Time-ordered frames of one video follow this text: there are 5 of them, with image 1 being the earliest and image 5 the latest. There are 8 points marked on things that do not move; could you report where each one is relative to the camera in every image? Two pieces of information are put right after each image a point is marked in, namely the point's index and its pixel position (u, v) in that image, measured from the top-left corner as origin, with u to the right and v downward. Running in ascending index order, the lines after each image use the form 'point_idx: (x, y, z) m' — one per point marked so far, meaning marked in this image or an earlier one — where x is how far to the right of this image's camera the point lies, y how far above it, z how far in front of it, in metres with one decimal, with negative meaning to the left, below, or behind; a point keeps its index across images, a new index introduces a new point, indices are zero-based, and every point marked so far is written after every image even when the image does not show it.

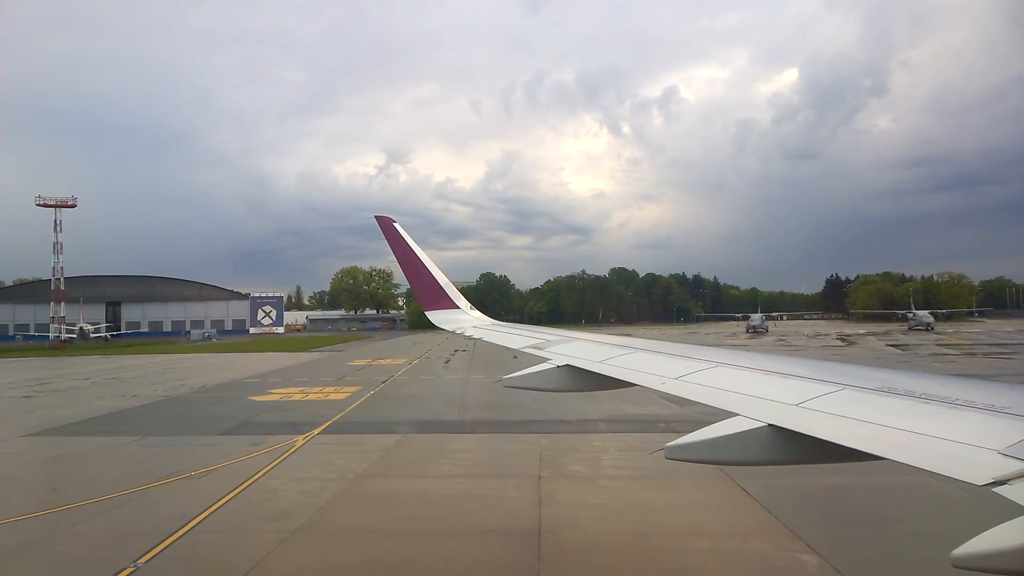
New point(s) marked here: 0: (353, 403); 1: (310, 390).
0: (-3.6, -2.6, +13.3) m
1: (-5.4, -2.7, +15.5) m
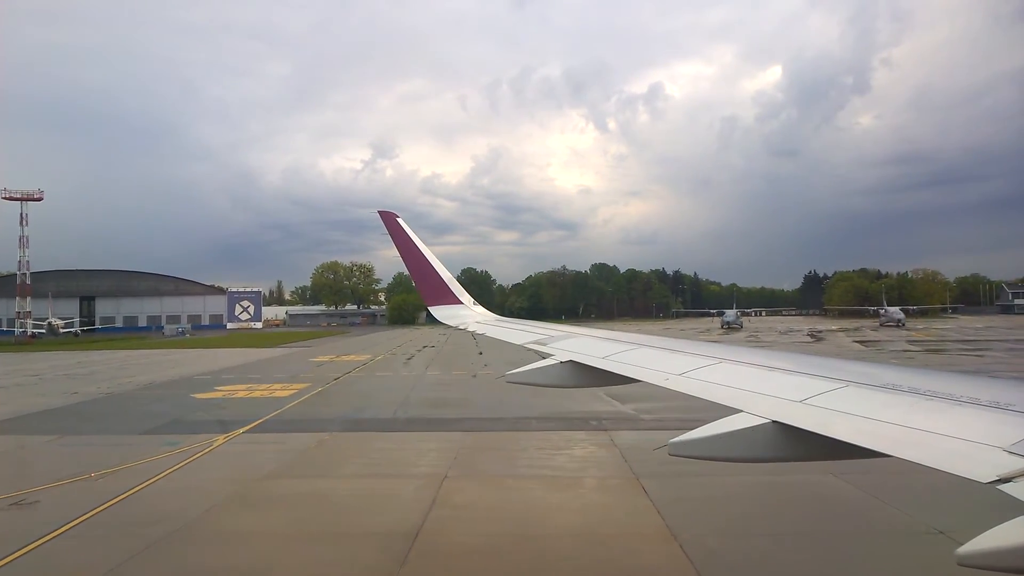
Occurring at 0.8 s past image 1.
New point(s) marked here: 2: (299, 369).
0: (-4.9, -2.5, +13.1) m
1: (-6.7, -2.6, +15.3) m
2: (-7.3, -2.7, +19.8) m
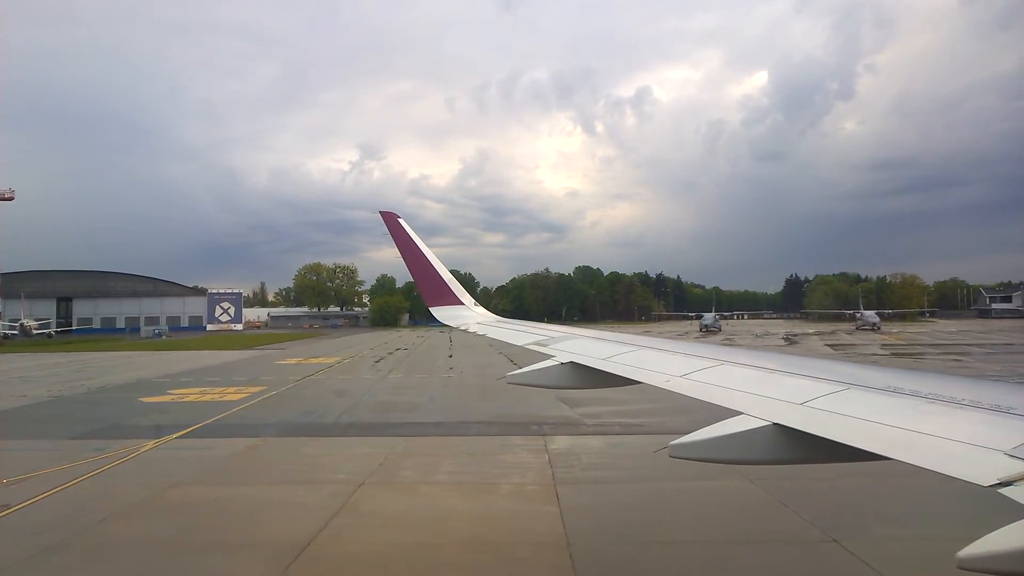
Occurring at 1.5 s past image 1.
0: (-6.0, -2.6, +12.9) m
1: (-7.8, -2.7, +15.0) m
2: (-8.5, -2.8, +19.5) m
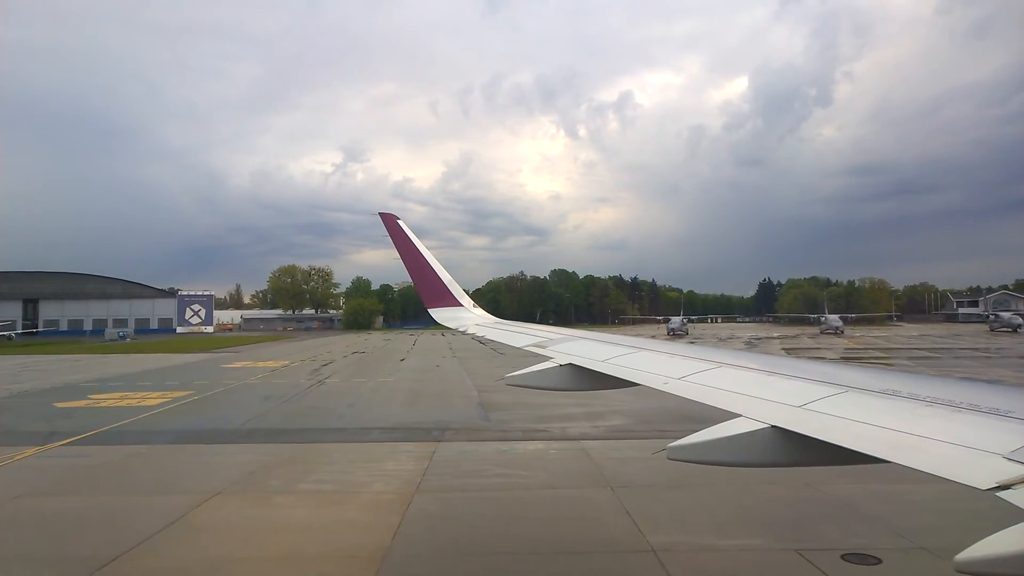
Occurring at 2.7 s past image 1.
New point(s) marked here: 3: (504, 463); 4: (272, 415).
0: (-7.7, -2.6, +12.6) m
1: (-9.6, -2.7, +14.7) m
2: (-10.3, -2.9, +19.2) m
3: (-0.2, -2.3, +7.8) m
4: (-4.9, -2.6, +12.1) m
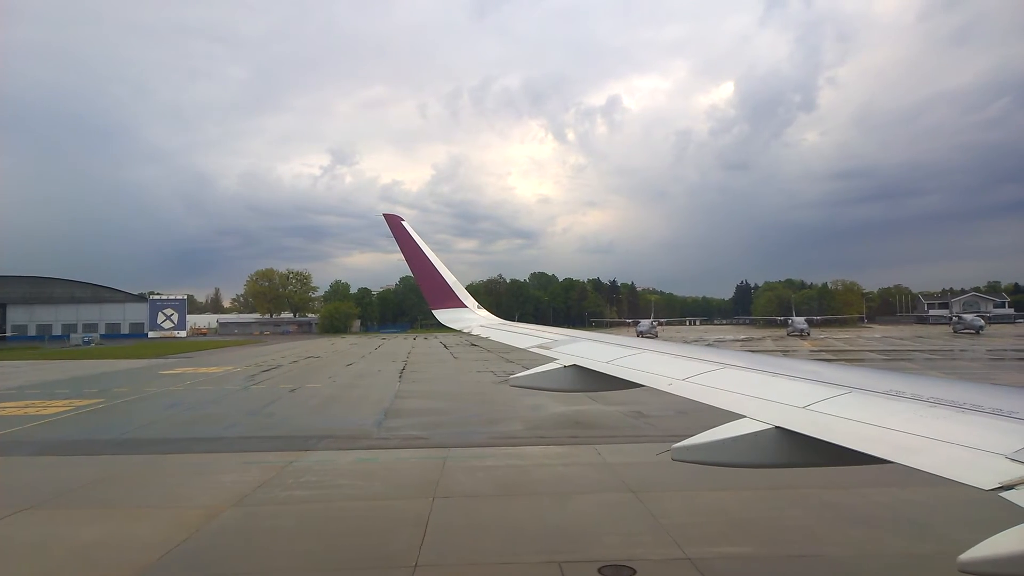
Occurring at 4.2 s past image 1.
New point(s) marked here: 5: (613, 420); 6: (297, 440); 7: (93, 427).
0: (-9.7, -2.7, +12.3) m
1: (-11.6, -2.8, +14.4) m
2: (-12.4, -3.0, +18.8) m
3: (-2.1, -2.4, +7.6) m
4: (-6.9, -2.7, +11.8) m
5: (+1.9, -2.5, +11.0) m
6: (-3.5, -2.5, +9.8) m
7: (-7.9, -2.7, +11.4) m
